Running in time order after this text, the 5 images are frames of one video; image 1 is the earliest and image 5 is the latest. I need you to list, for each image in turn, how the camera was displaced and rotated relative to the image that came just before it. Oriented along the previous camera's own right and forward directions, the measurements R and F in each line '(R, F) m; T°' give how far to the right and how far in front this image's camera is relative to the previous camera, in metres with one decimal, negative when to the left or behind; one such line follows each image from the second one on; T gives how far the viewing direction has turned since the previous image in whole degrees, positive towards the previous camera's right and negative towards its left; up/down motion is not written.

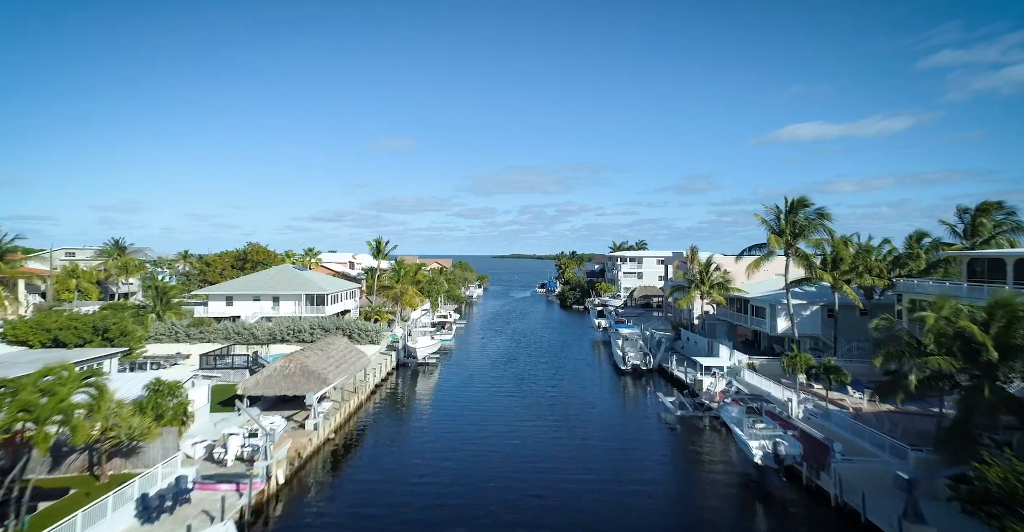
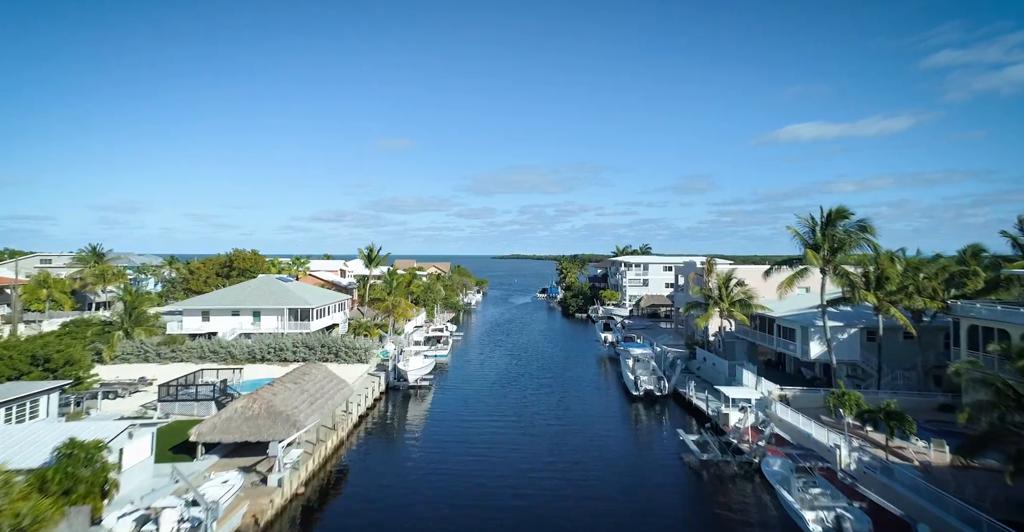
(0.0, +3.4) m; 0°
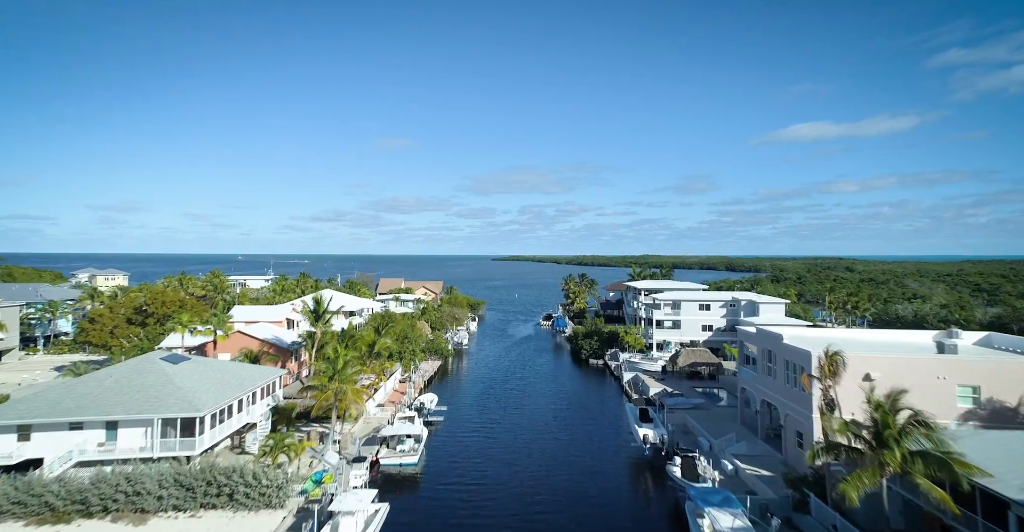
(0.0, +14.9) m; 0°
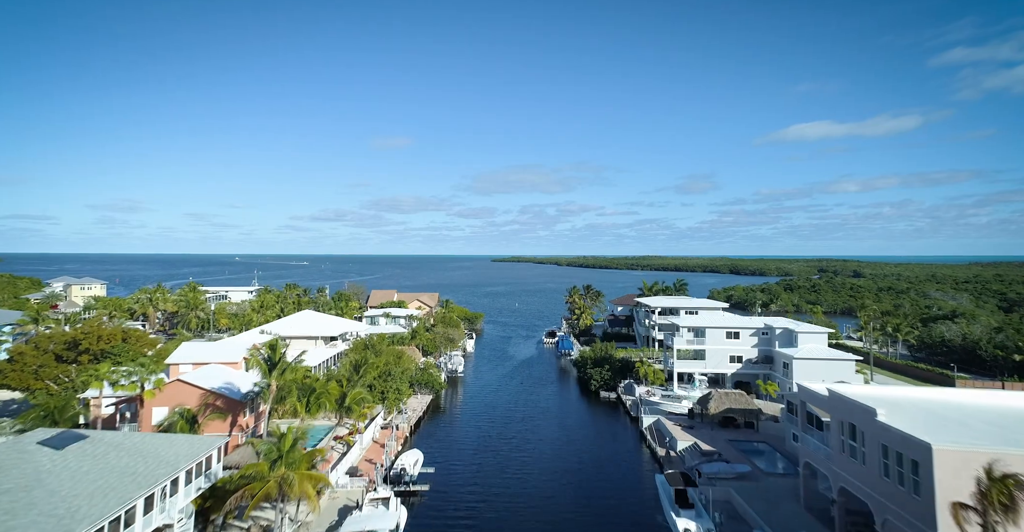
(0.0, +7.8) m; 0°
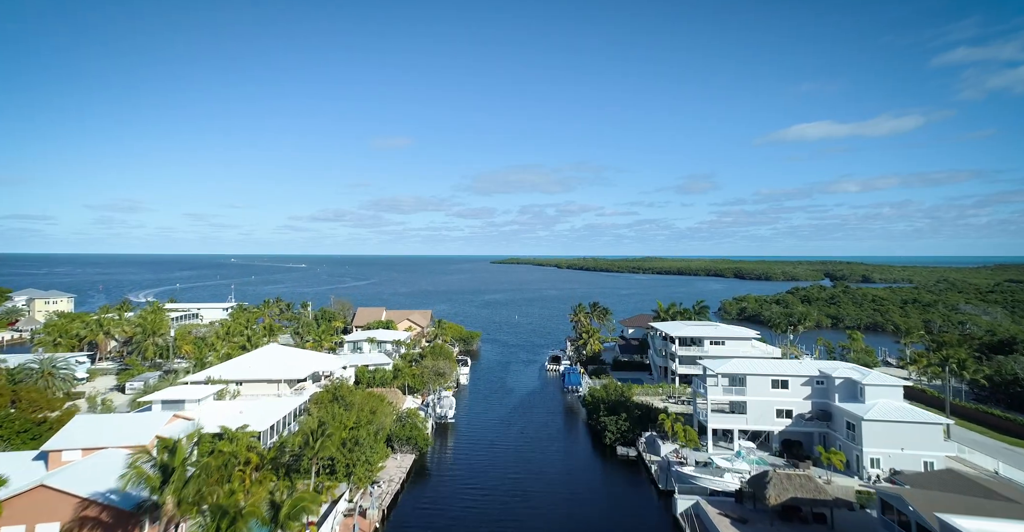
(0.0, +9.7) m; 0°
